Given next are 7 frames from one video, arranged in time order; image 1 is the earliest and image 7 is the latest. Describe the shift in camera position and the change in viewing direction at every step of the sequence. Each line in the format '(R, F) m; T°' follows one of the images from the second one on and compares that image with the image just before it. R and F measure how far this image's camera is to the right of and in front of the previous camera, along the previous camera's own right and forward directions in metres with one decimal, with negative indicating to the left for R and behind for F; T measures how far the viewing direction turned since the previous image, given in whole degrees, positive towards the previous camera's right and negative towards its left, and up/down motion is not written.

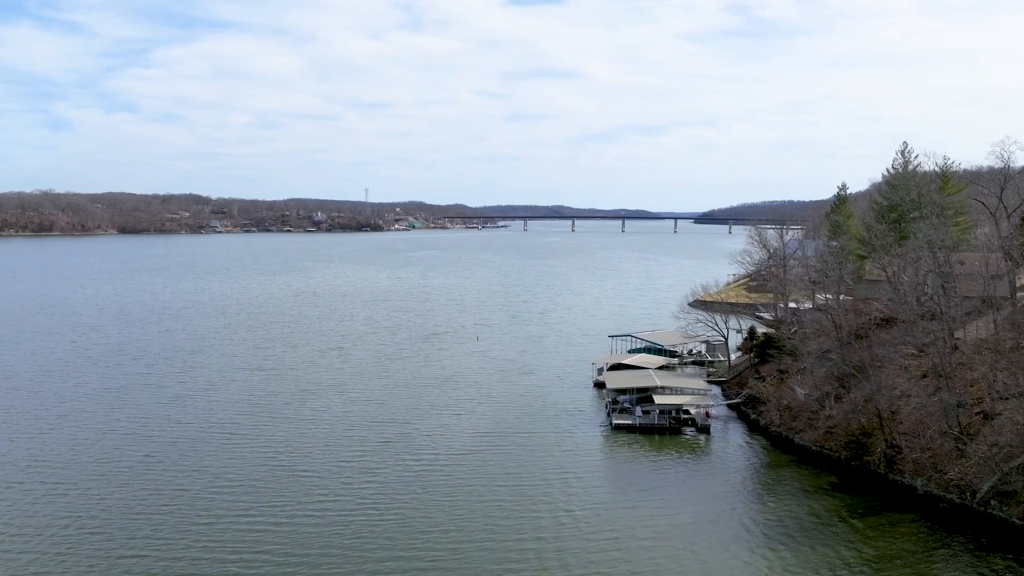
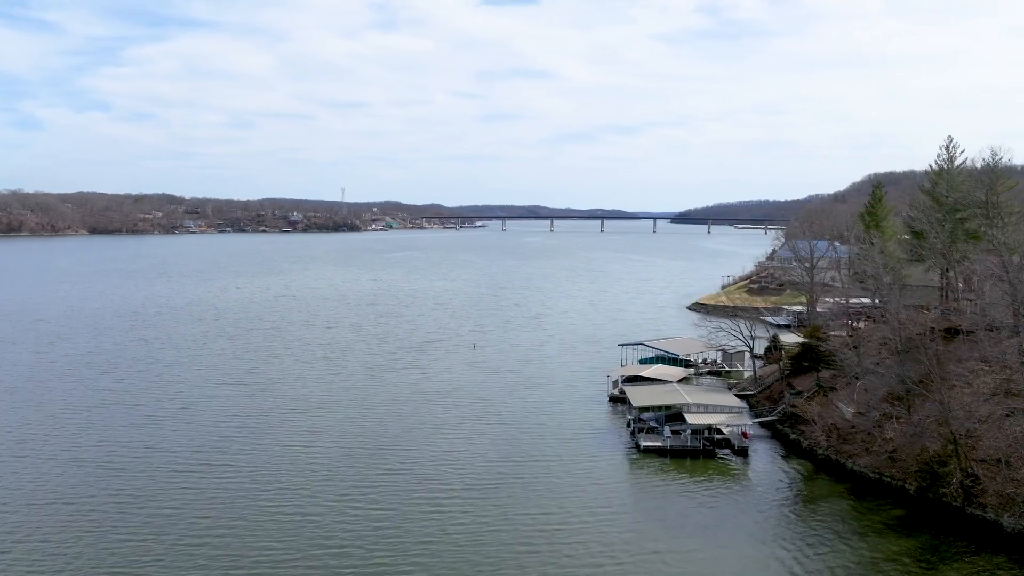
(-0.9, +2.1) m; +2°
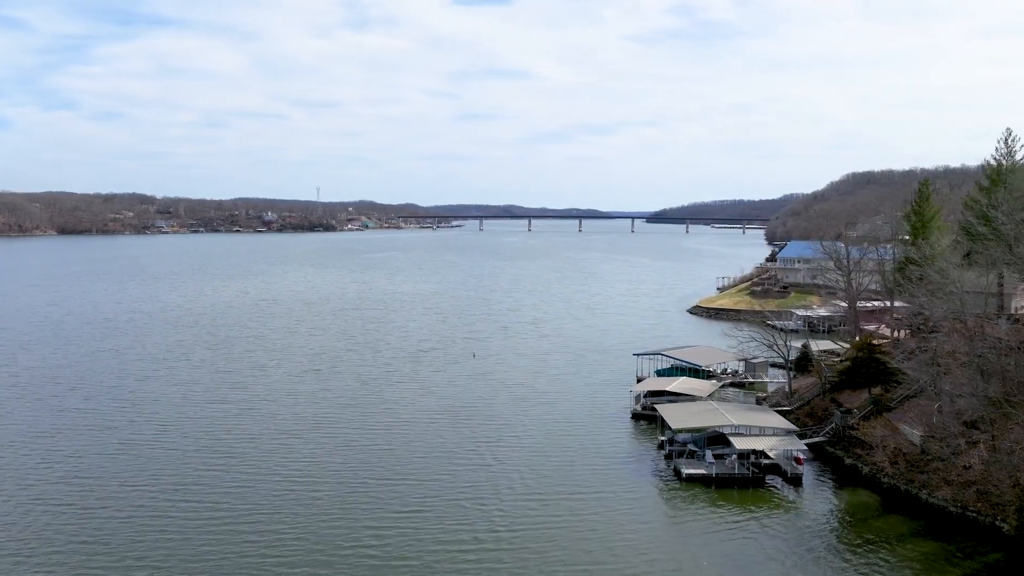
(-1.0, +2.1) m; +2°
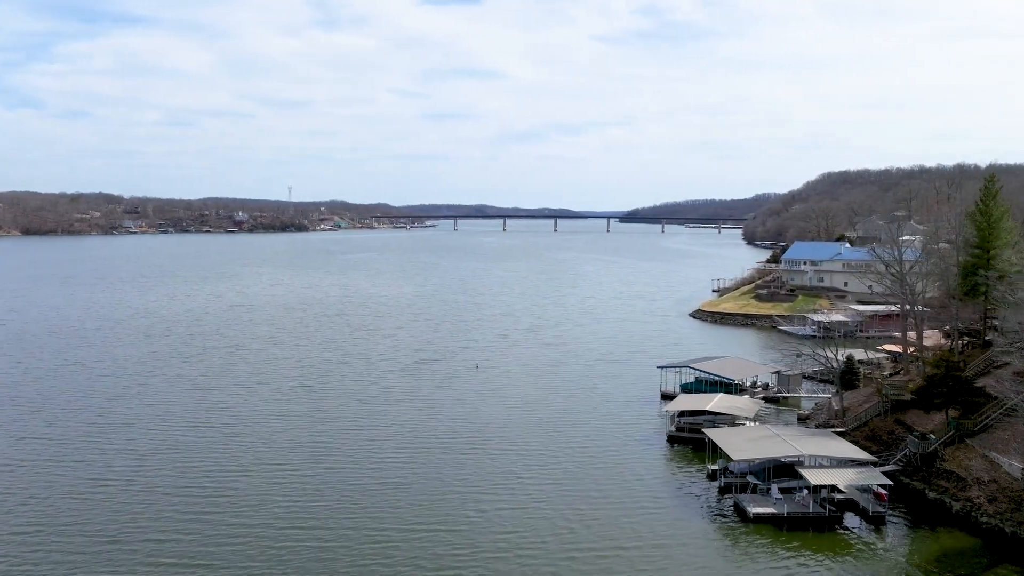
(-1.1, +2.3) m; +2°
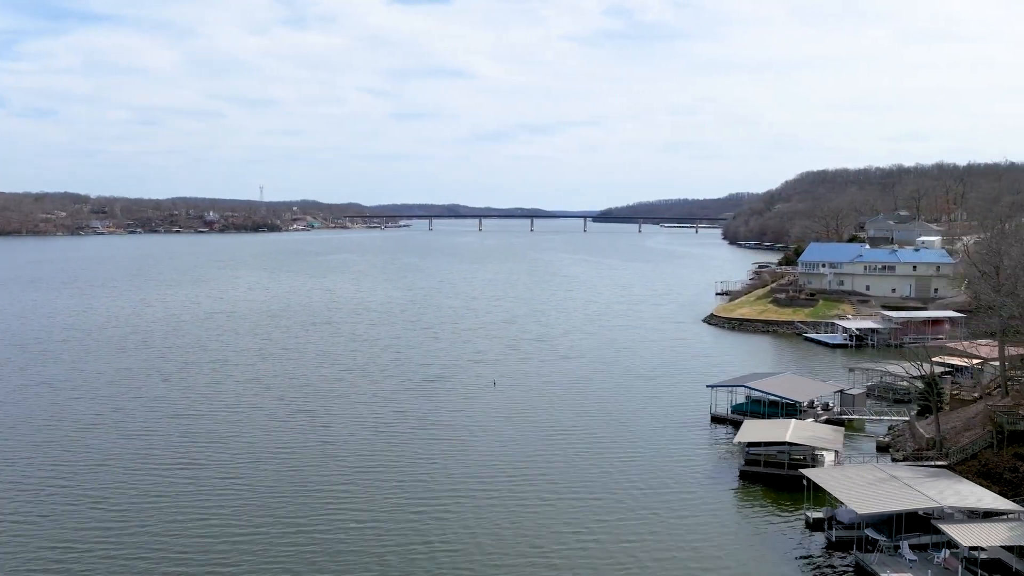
(-1.5, +2.8) m; +2°
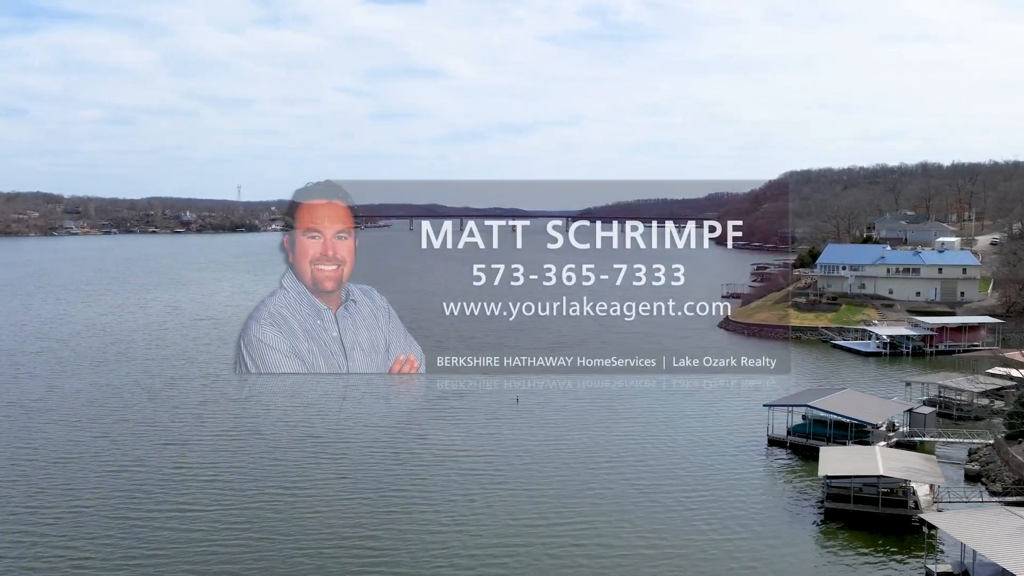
(-1.3, +2.3) m; +1°
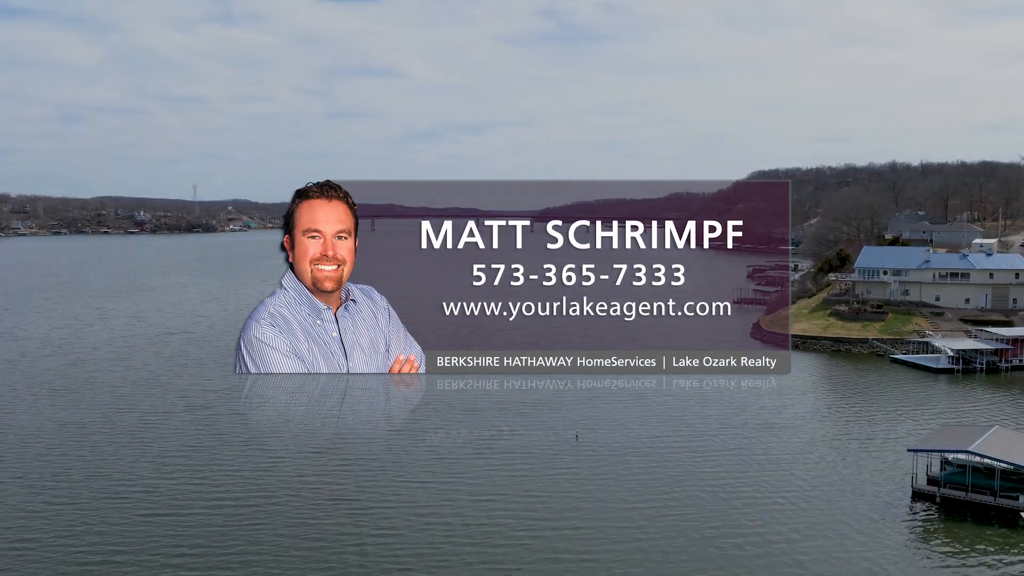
(-2.3, +4.0) m; +3°
